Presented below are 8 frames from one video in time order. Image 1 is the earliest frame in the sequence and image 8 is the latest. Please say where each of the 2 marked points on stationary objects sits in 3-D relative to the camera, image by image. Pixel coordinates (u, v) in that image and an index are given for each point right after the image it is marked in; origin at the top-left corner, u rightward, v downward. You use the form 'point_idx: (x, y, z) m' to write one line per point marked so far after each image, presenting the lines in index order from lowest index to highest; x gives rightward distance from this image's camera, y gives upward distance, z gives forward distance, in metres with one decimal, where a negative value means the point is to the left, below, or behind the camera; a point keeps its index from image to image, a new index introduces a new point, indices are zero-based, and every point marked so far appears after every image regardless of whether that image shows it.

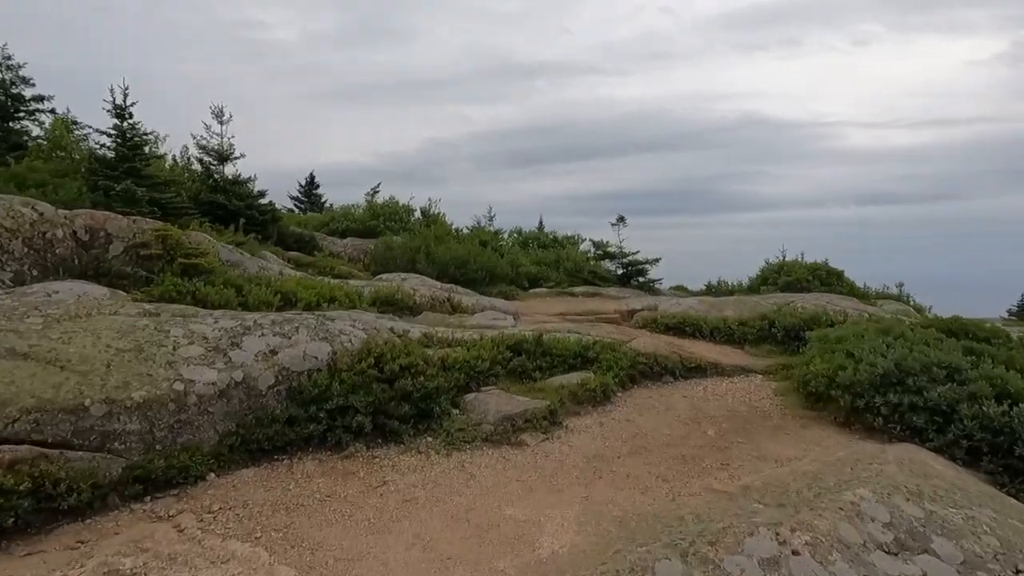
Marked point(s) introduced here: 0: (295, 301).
0: (-4.0, -0.2, +9.9) m
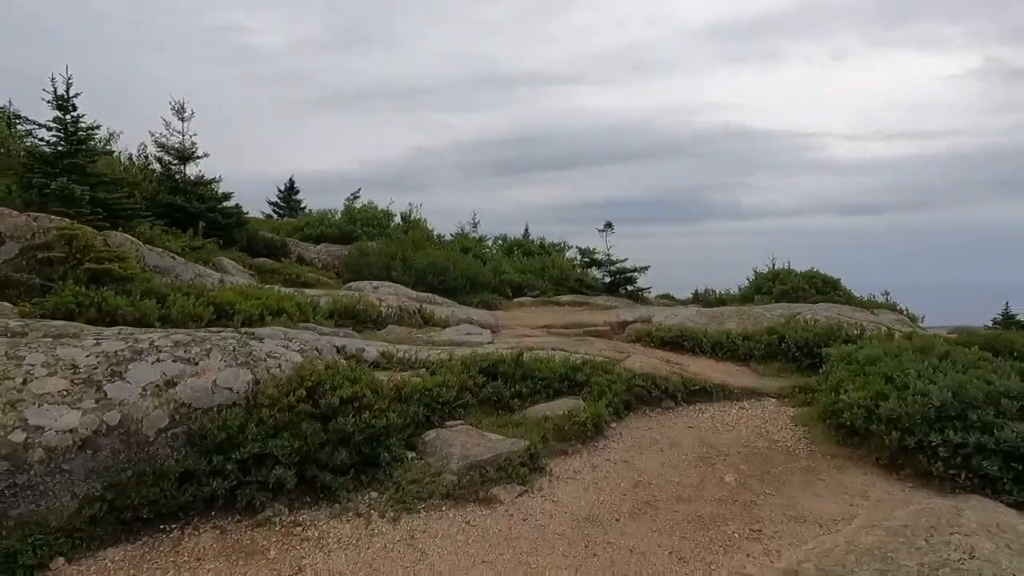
0: (-4.4, -0.4, +8.4) m
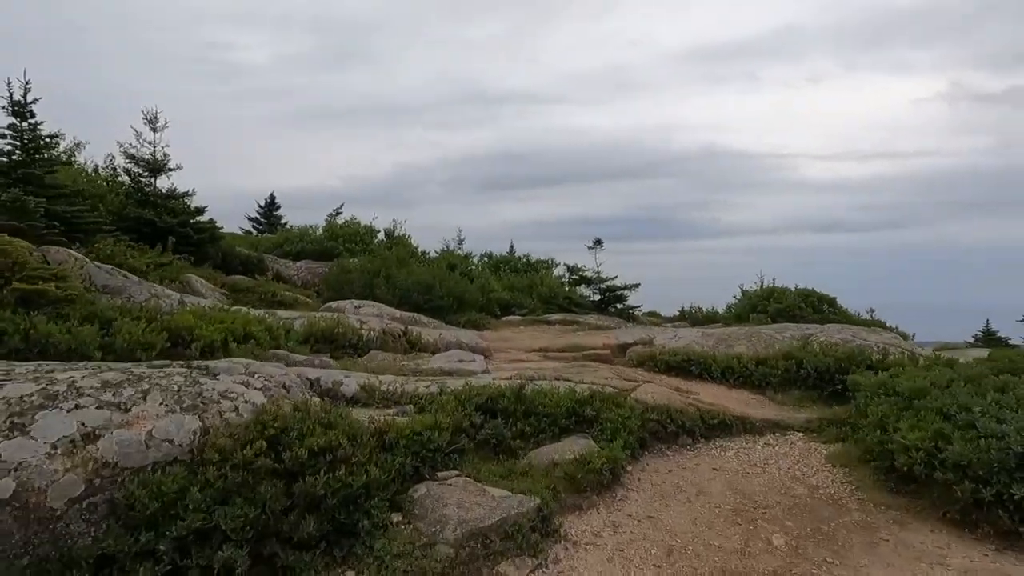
0: (-4.4, -0.7, +7.3) m
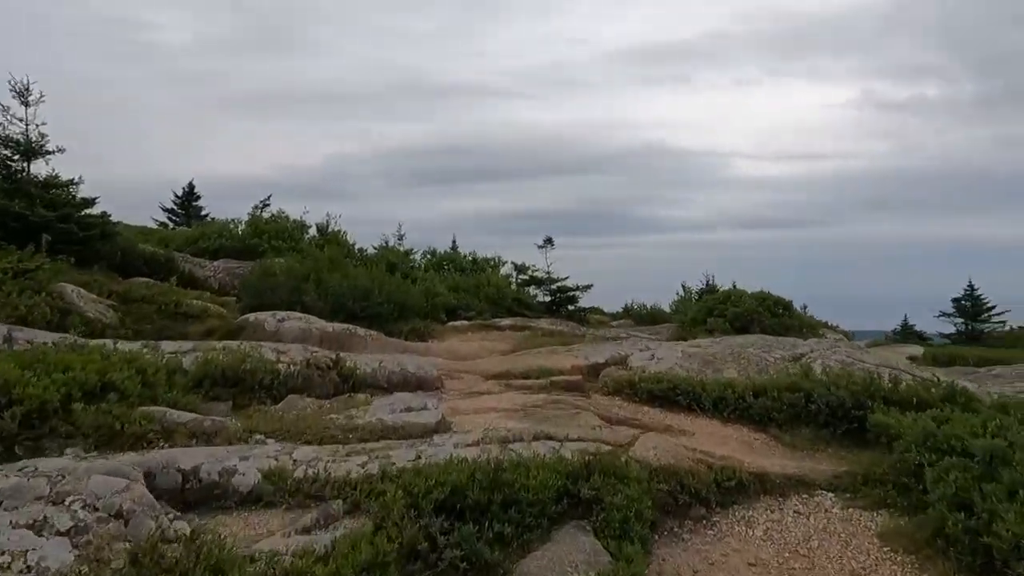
0: (-4.7, -1.1, +5.0) m
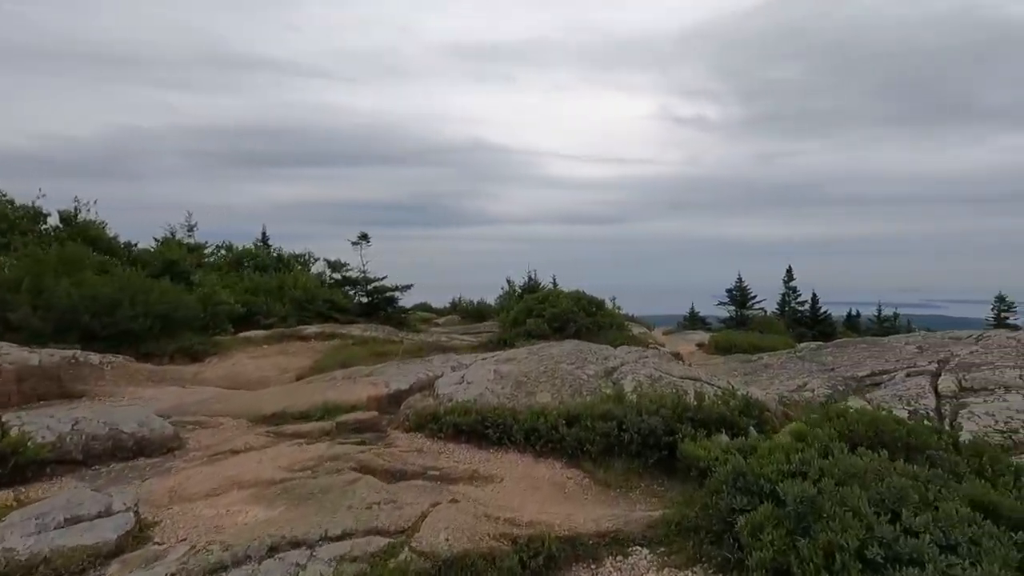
0: (-6.3, -1.5, +1.6) m
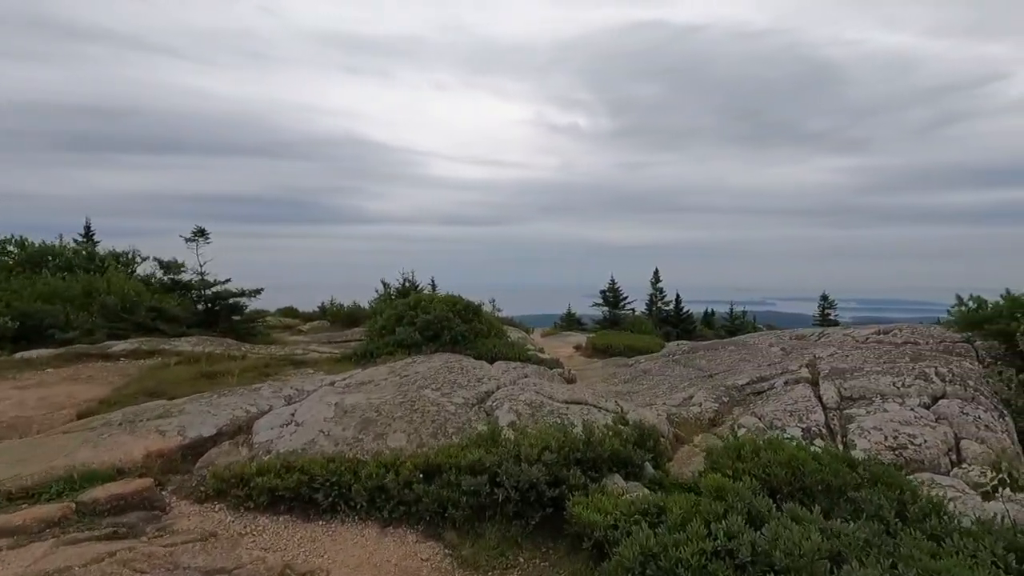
0: (-6.5, -1.7, -1.6) m
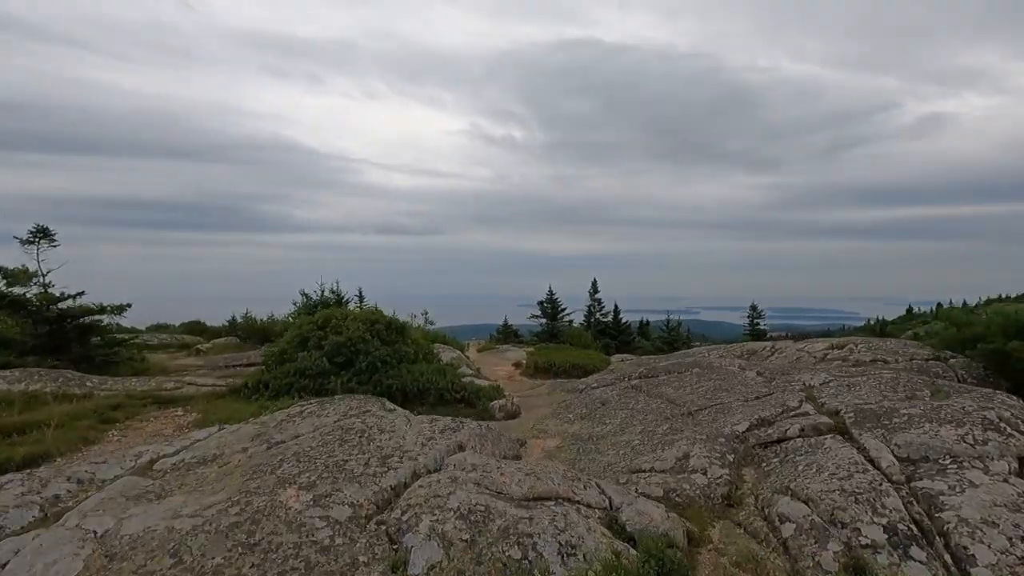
0: (-6.0, -1.7, -5.6) m
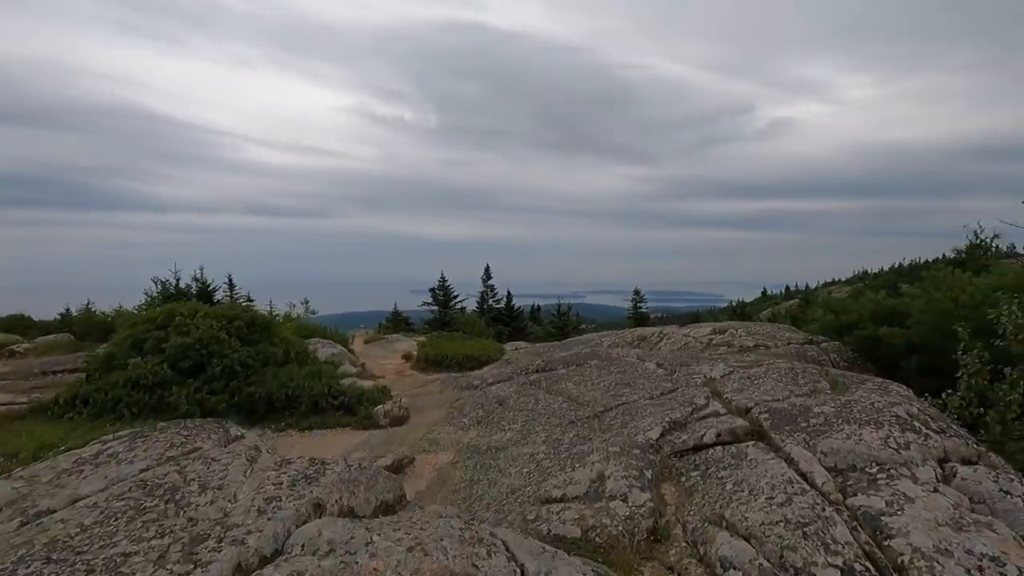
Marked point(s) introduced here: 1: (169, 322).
0: (-4.6, -2.1, -8.2) m
1: (-9.1, -0.9, +14.3) m
